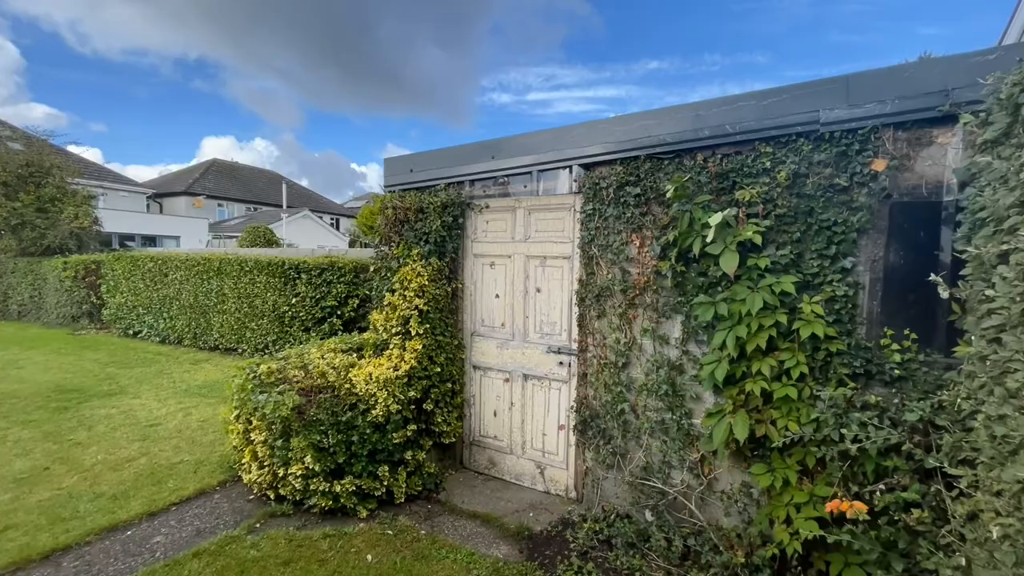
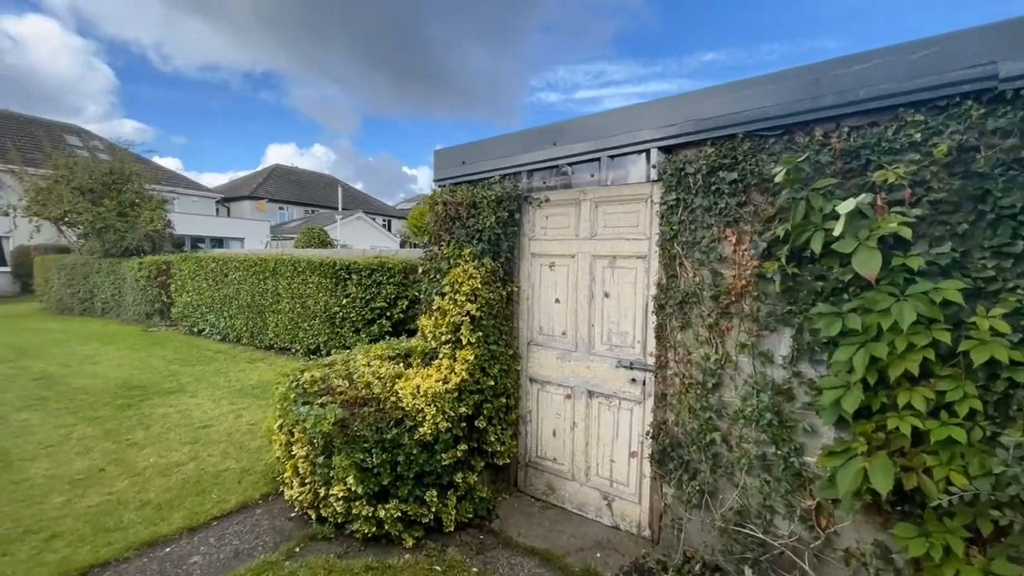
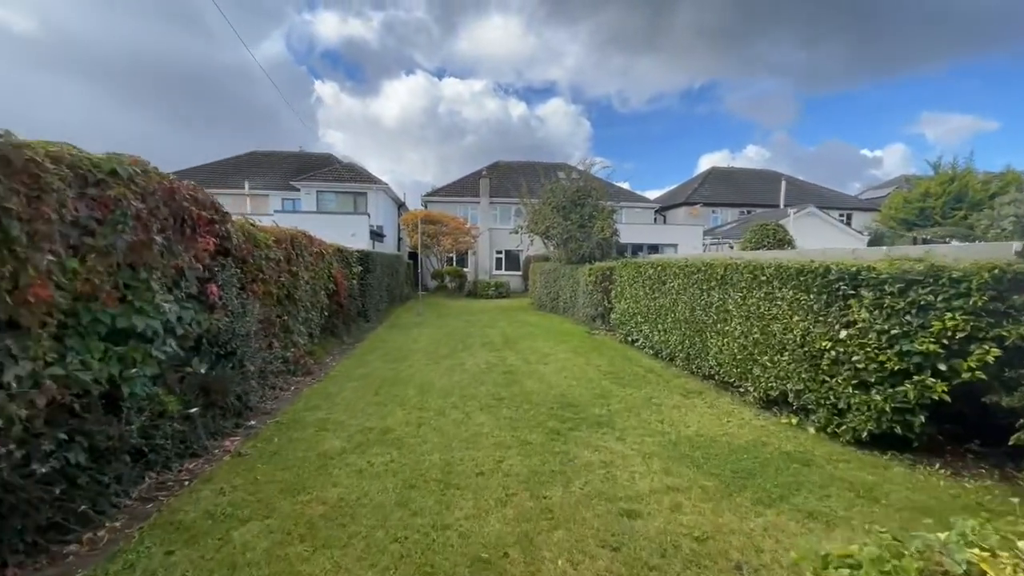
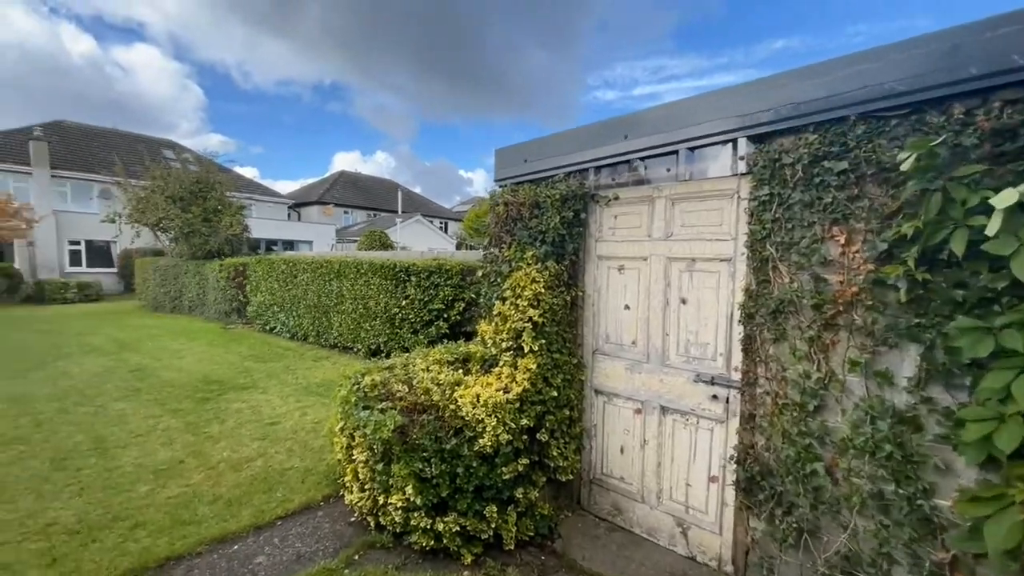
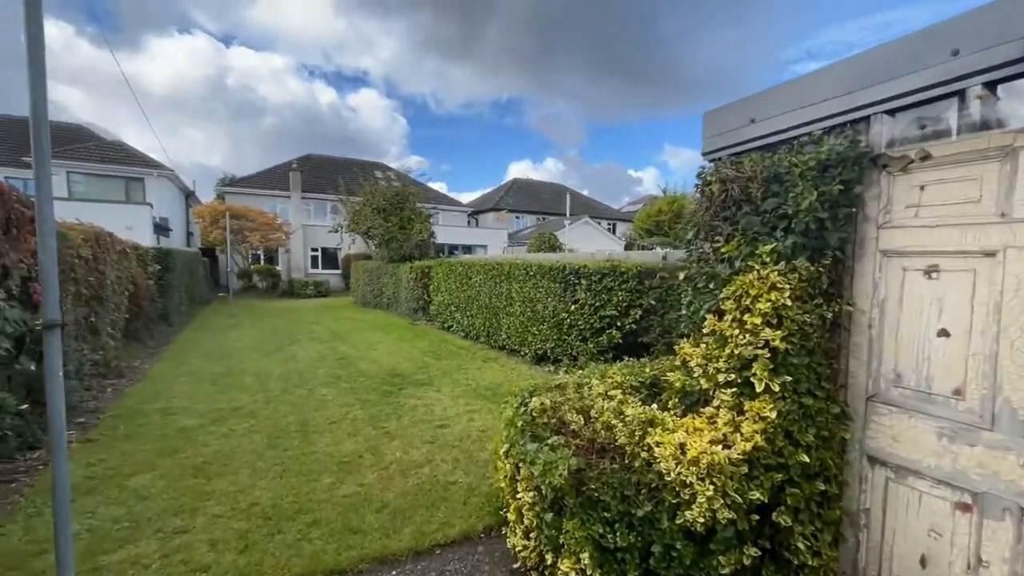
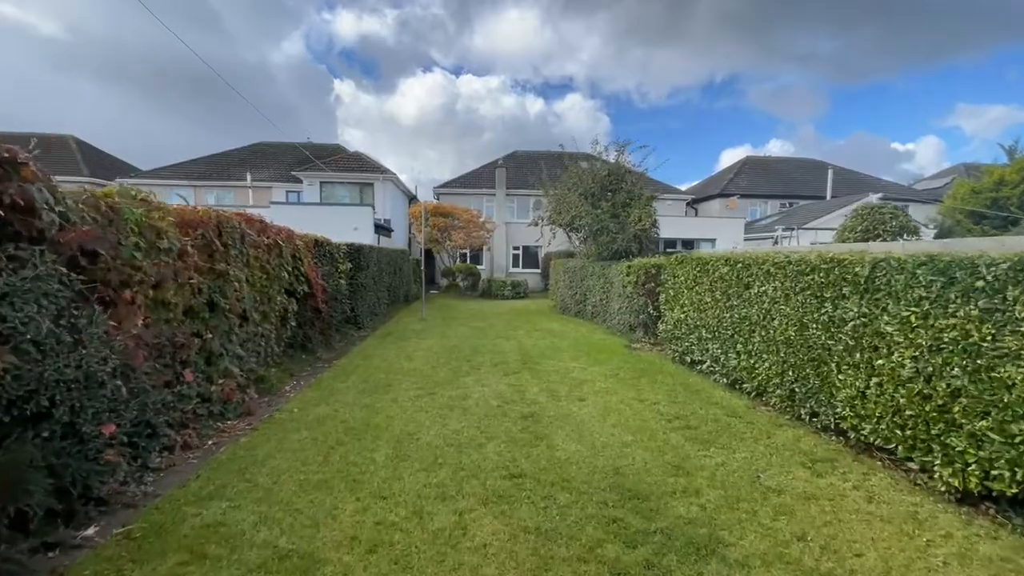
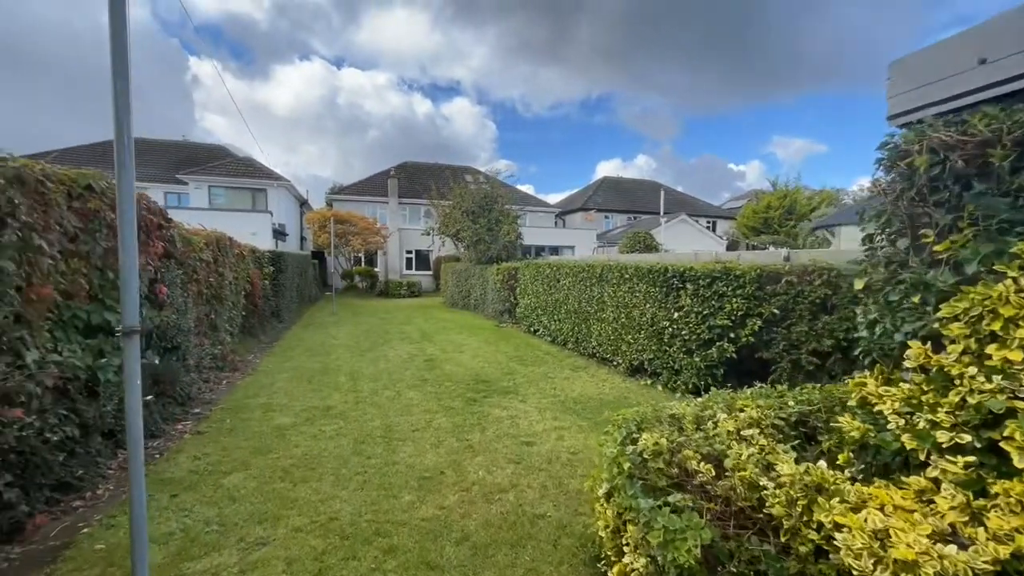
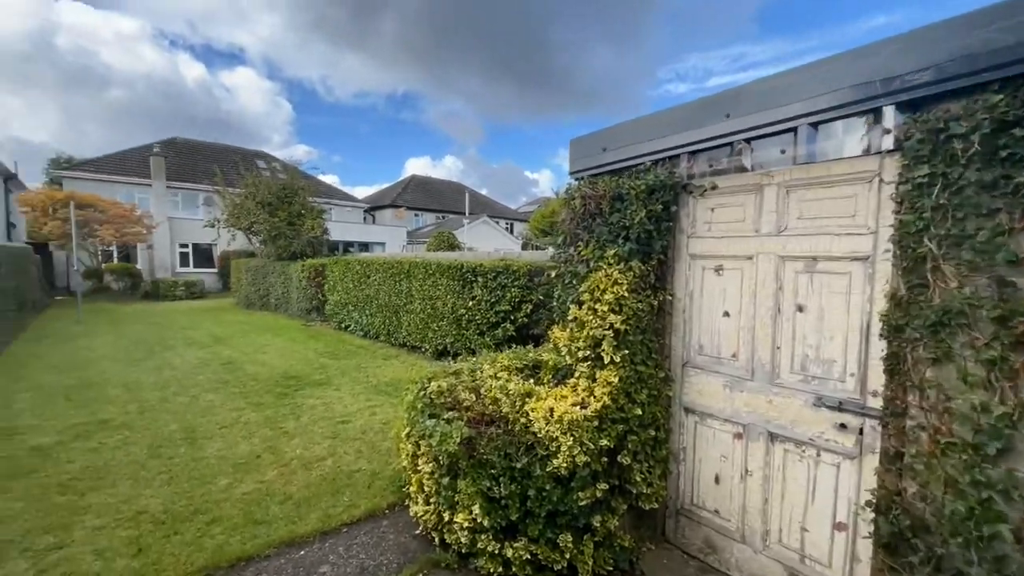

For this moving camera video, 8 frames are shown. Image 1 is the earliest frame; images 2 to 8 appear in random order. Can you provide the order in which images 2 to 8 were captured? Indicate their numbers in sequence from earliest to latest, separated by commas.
2, 4, 8, 5, 7, 3, 6
